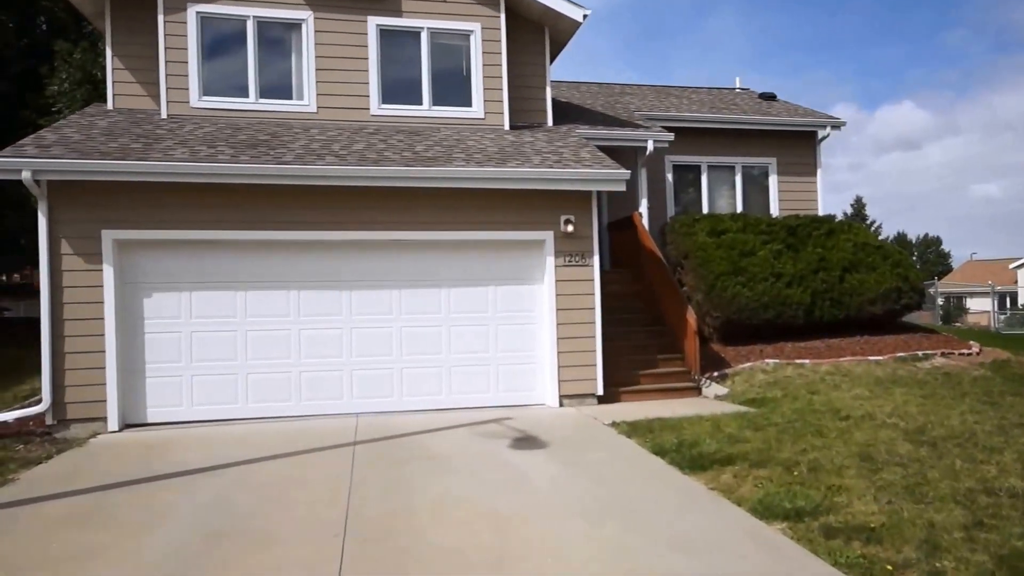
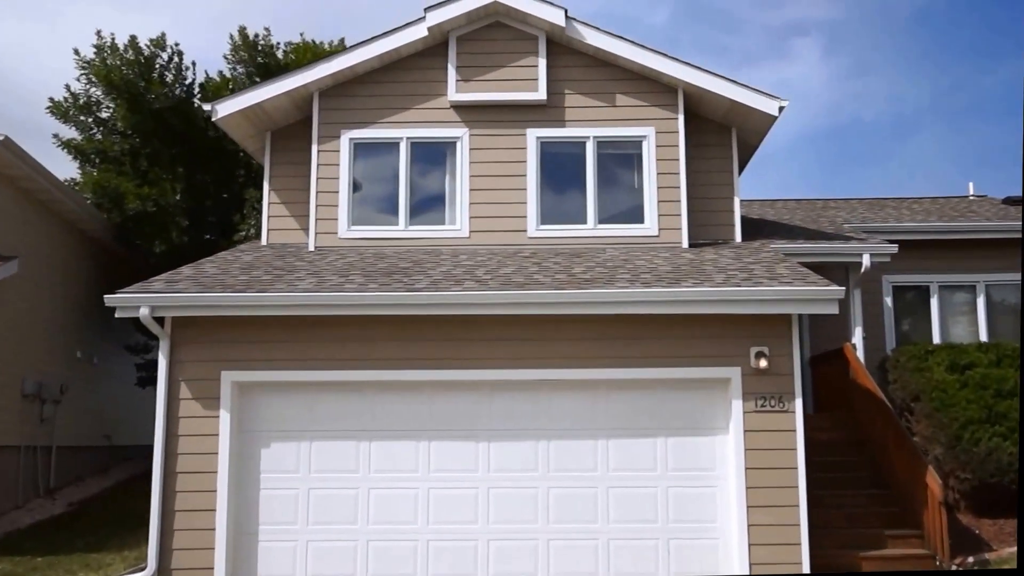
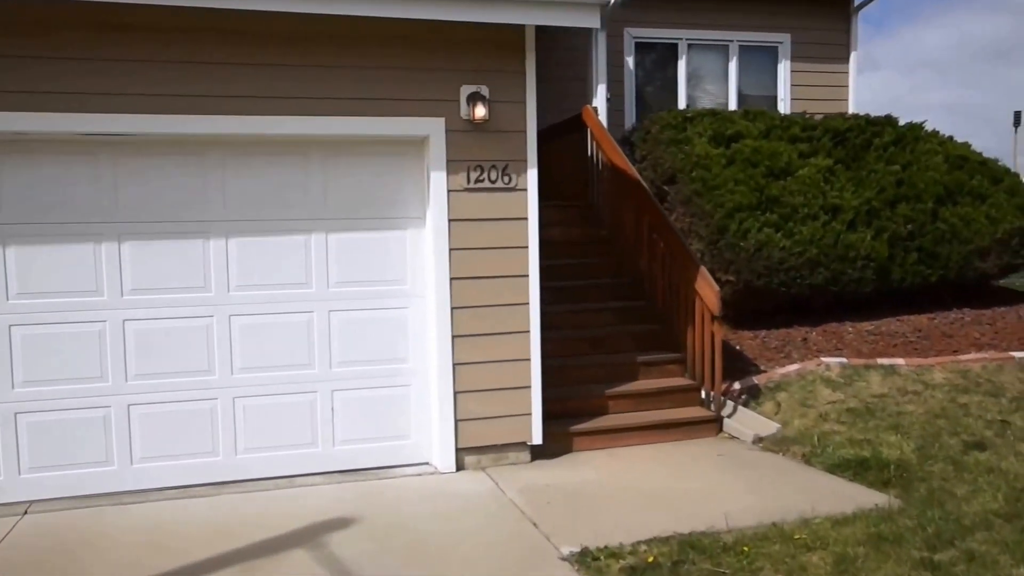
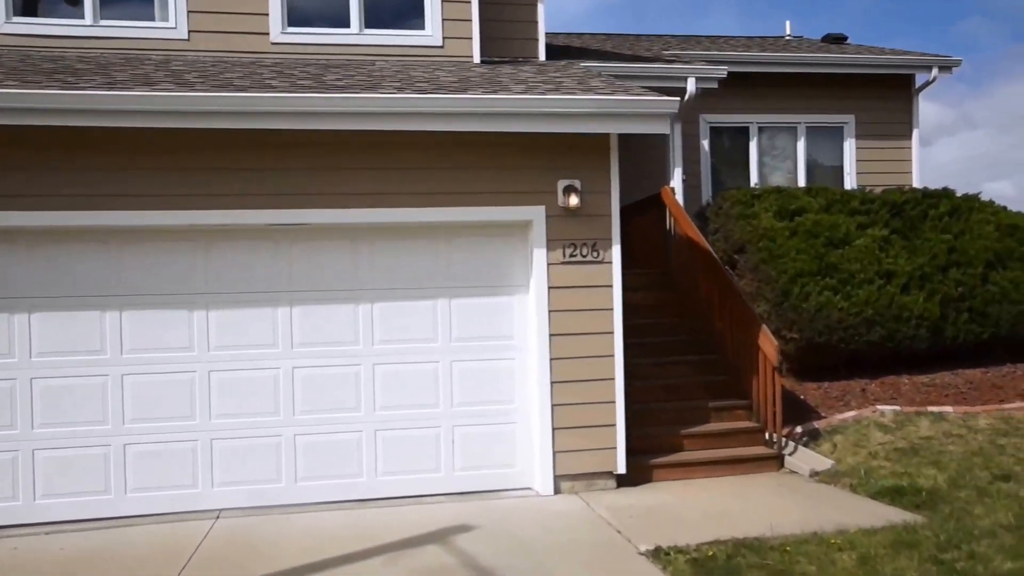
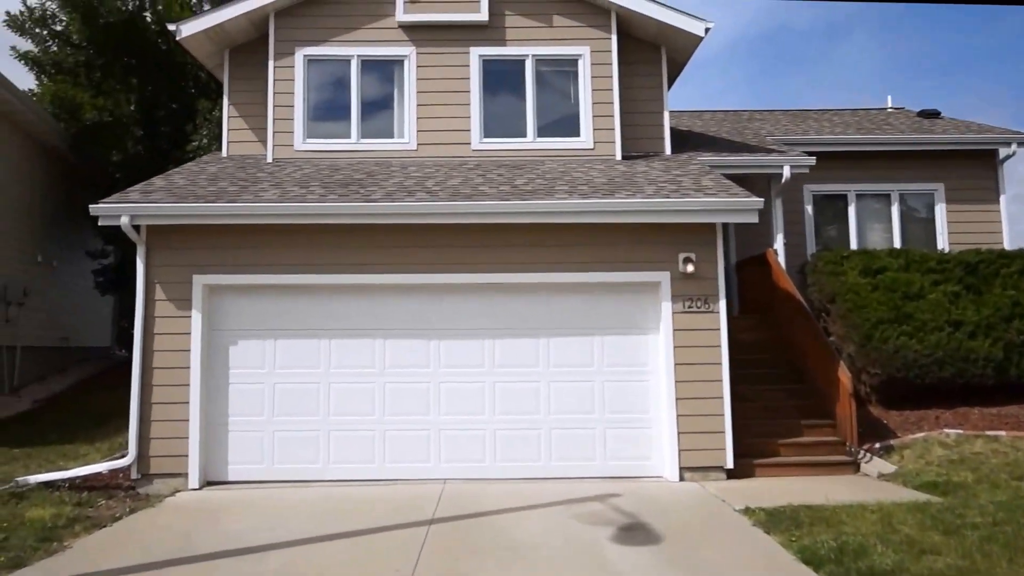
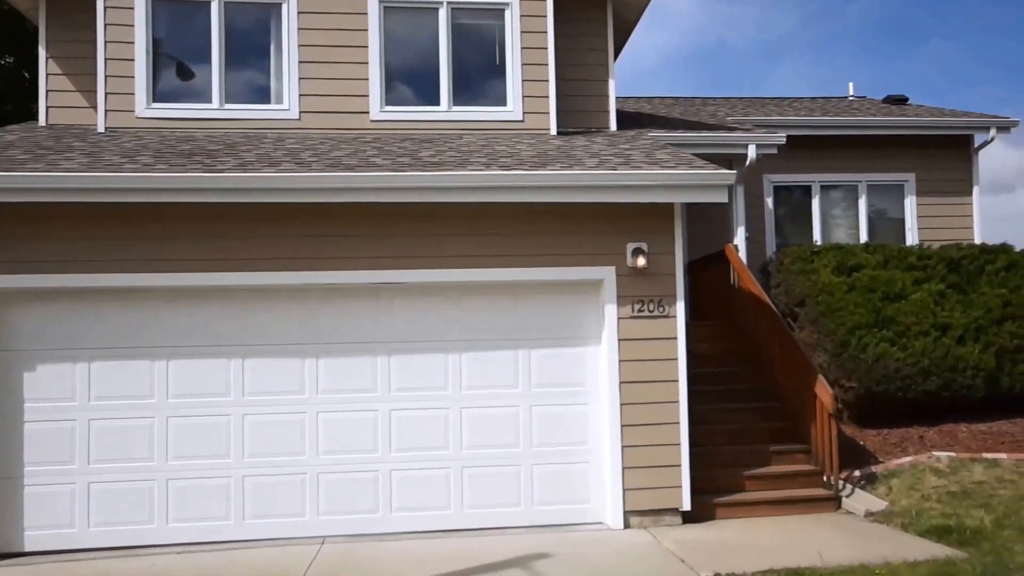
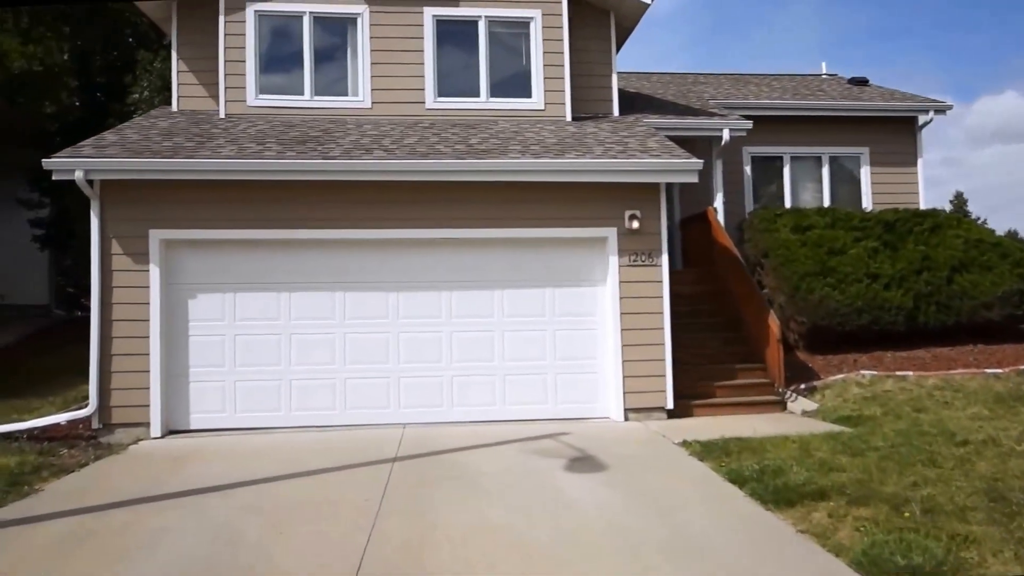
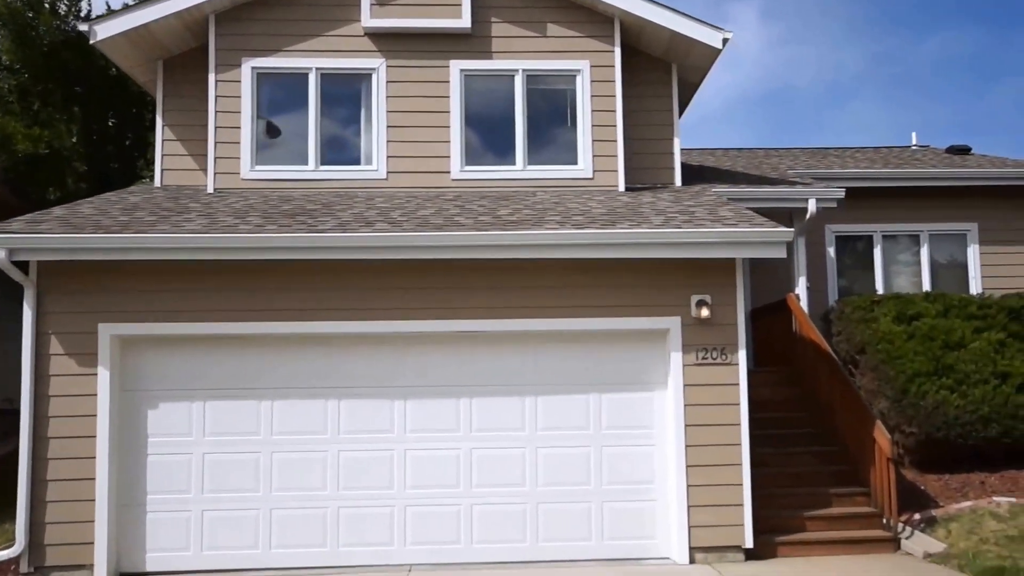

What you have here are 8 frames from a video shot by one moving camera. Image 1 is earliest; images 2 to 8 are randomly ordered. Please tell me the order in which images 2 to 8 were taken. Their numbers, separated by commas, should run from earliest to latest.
7, 5, 2, 8, 6, 4, 3
